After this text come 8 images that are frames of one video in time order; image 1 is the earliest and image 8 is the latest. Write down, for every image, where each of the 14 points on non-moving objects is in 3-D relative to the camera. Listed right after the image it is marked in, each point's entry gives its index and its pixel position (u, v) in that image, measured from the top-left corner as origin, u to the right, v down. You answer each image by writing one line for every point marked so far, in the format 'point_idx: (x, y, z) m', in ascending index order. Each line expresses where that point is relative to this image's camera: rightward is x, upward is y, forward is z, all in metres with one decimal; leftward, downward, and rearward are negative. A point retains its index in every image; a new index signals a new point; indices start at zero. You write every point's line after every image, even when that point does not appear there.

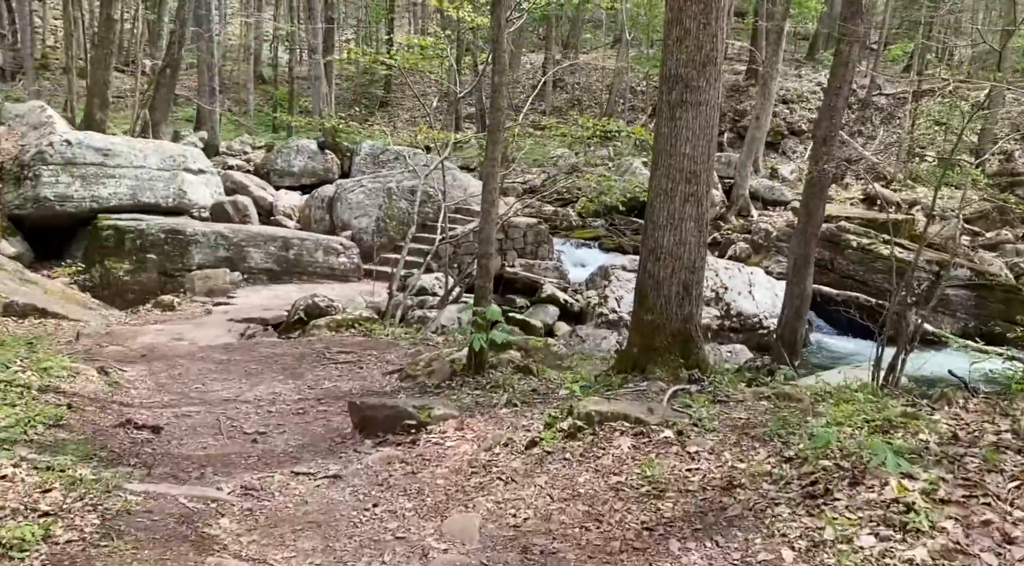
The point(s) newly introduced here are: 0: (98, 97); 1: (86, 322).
0: (-7.3, +3.3, +16.4) m
1: (-5.2, -0.5, +11.3) m
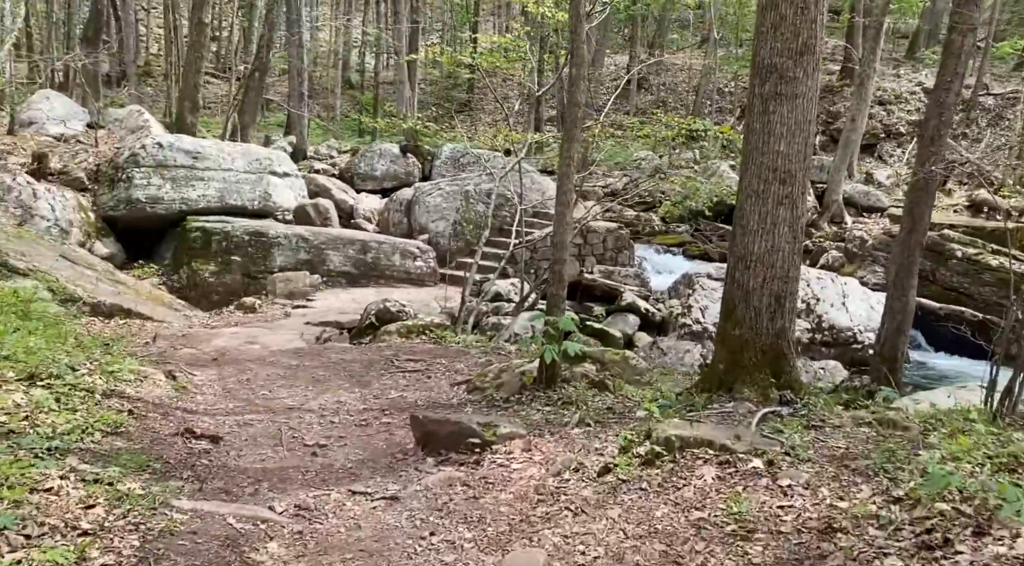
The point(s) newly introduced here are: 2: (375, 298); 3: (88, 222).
0: (-5.8, +3.3, +16.7) m
1: (-4.2, -0.5, +11.4) m
2: (-2.0, -0.2, +13.6) m
3: (-6.4, +0.9, +14.3) m
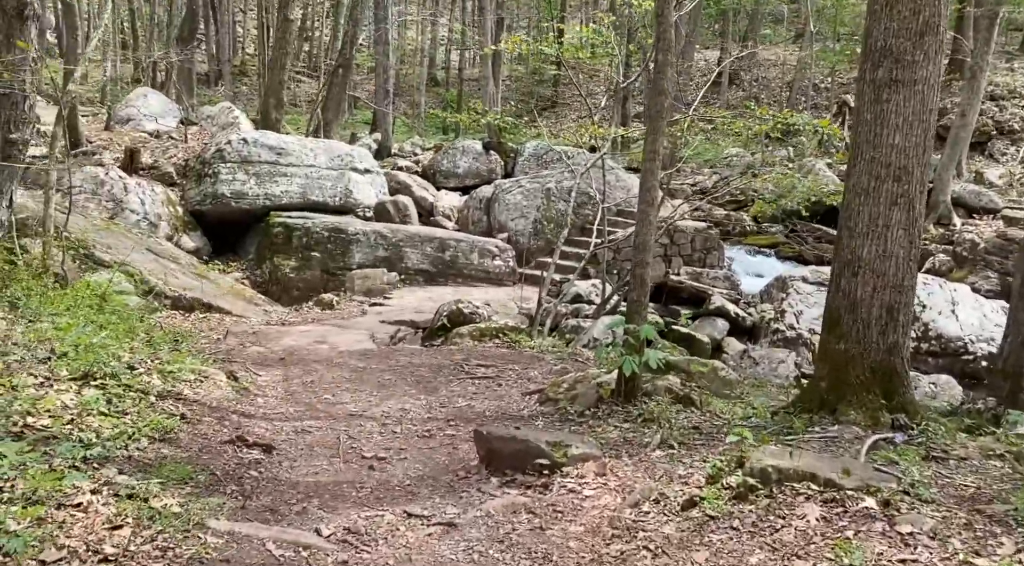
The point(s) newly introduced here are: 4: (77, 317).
0: (-4.3, +3.4, +16.8) m
1: (-3.3, -0.4, +11.4) m
2: (-0.9, -0.2, +13.3) m
3: (-5.2, +1.0, +14.4) m
4: (-3.3, -0.2, +7.0) m
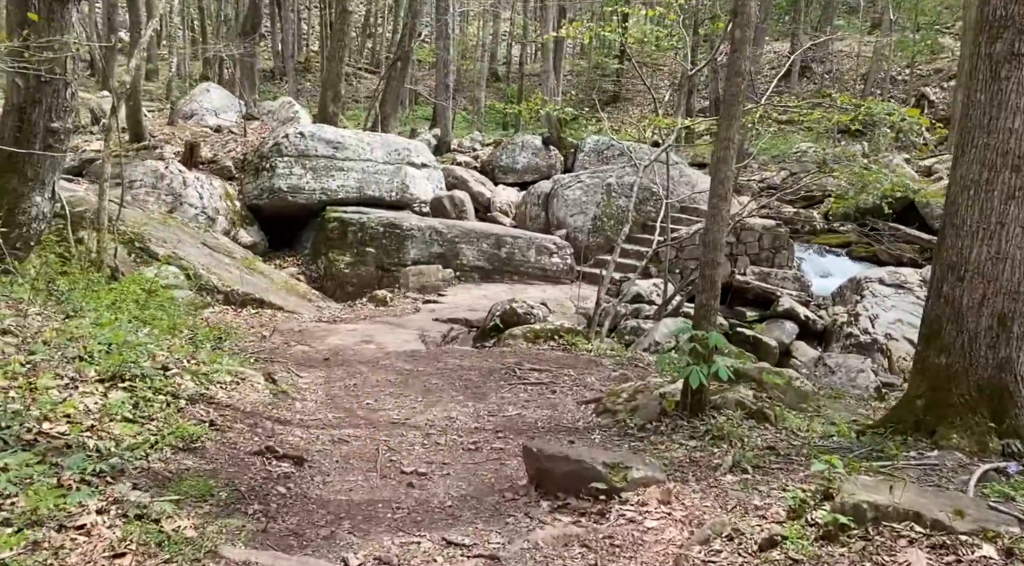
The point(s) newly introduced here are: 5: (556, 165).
0: (-3.2, +3.5, +16.6) m
1: (-2.6, -0.4, +11.2) m
2: (-0.1, -0.2, +12.9) m
3: (-4.3, +1.1, +14.4) m
4: (-2.9, -0.2, +6.8) m
5: (+0.9, +2.5, +19.9) m
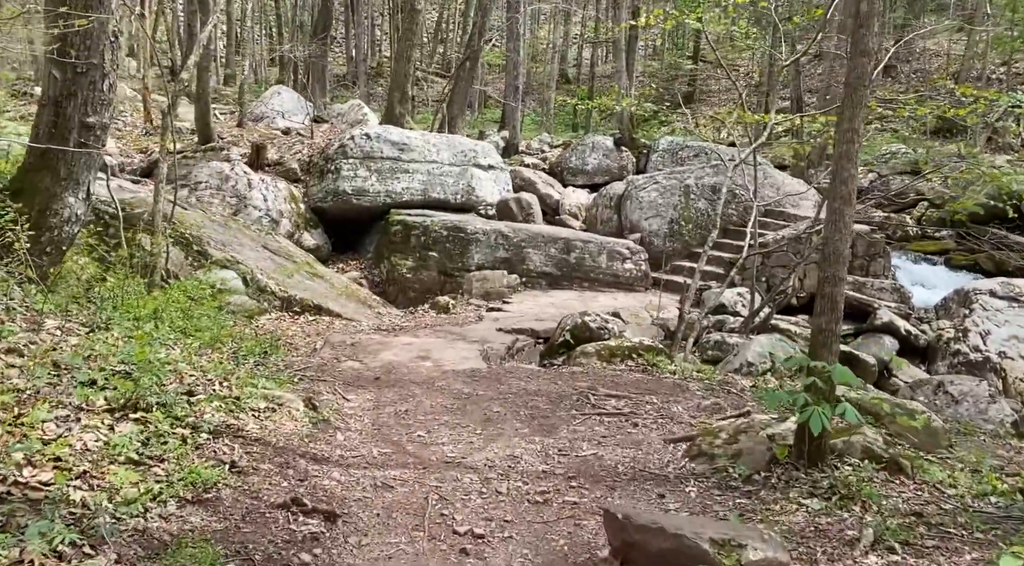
0: (-2.0, +3.4, +16.1) m
1: (-1.8, -0.4, +10.6) m
2: (+0.9, -0.3, +12.2) m
3: (-3.2, +1.0, +13.9) m
4: (-2.4, -0.3, +6.3) m
5: (+2.4, +2.4, +19.1) m
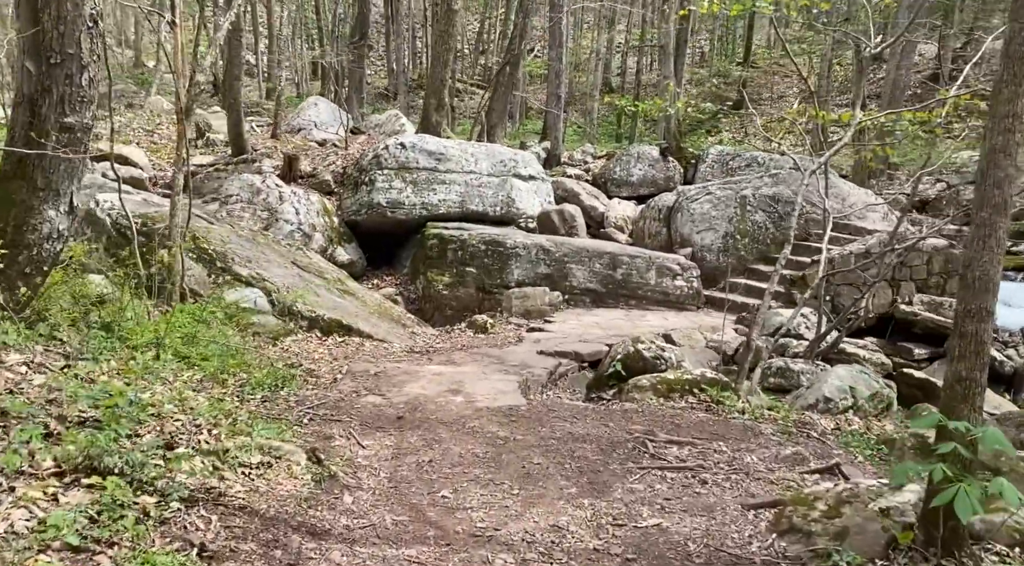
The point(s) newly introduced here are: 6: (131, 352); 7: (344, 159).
0: (-1.3, +3.1, +15.5) m
1: (-1.3, -0.6, +9.9) m
2: (+1.4, -0.5, +11.4) m
3: (-2.6, +0.8, +13.3) m
4: (-2.1, -0.4, +5.6) m
5: (+3.2, +2.1, +18.2) m
6: (-2.2, -0.4, +5.4) m
7: (-2.8, +2.1, +15.6) m
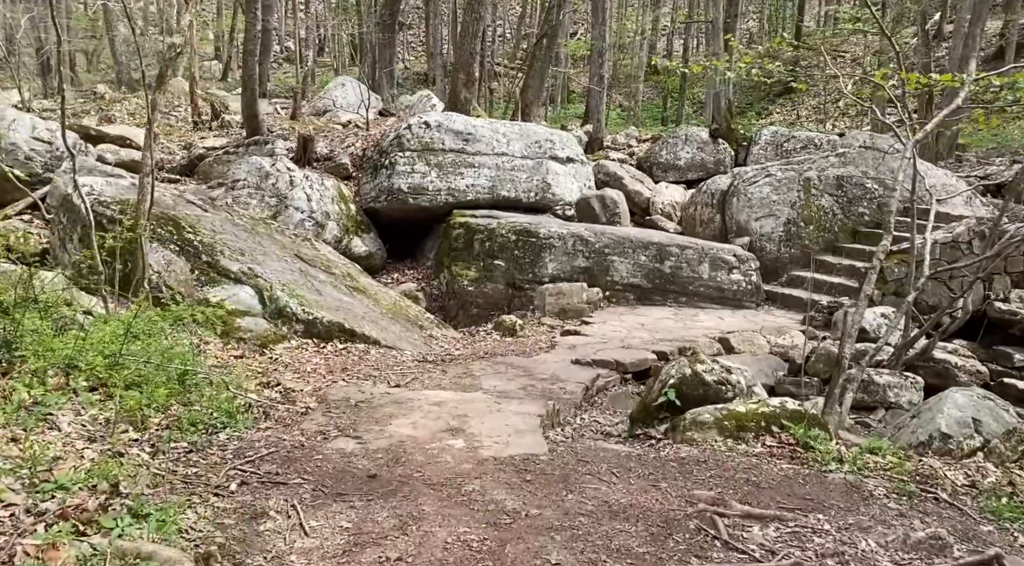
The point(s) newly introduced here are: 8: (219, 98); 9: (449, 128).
0: (-0.8, +3.2, +14.1) m
1: (-1.0, -0.6, +8.6) m
2: (+1.7, -0.4, +9.9) m
3: (-2.2, +0.9, +12.0) m
4: (-2.1, -0.4, +4.3) m
5: (+3.9, +2.2, +16.6) m
6: (-2.1, -0.4, +4.1) m
7: (-2.3, +2.2, +14.3) m
8: (-6.0, +3.8, +18.9) m
9: (-0.9, +2.1, +12.6) m
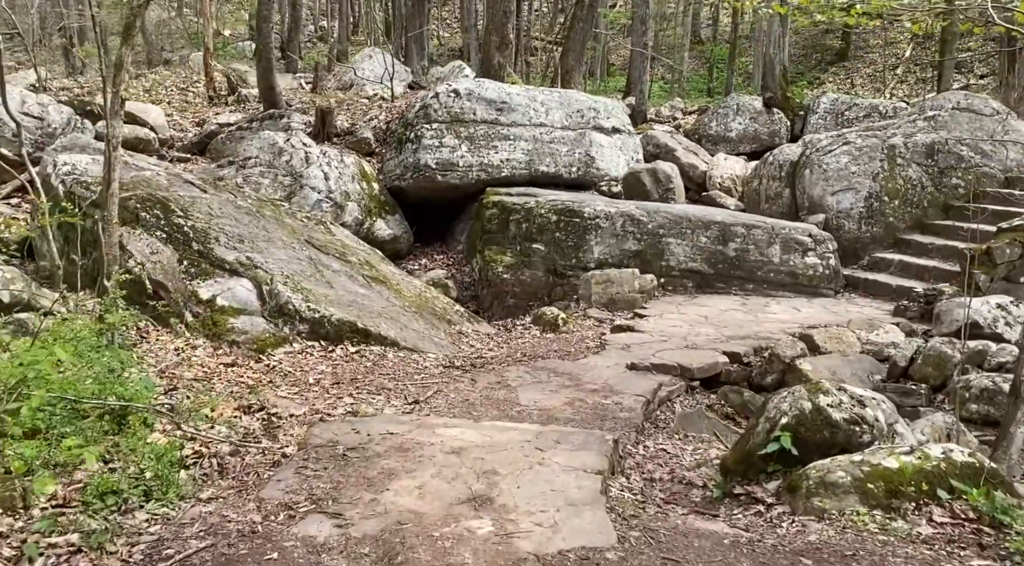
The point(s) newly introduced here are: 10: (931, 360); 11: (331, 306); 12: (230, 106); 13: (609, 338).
0: (-0.2, +3.4, +12.8) m
1: (-0.7, -0.5, +7.4) m
2: (+2.1, -0.3, +8.6) m
3: (-1.7, +1.0, +10.8) m
4: (-1.9, -0.5, +3.1) m
5: (+4.5, +2.5, +15.1) m
6: (-2.0, -0.4, +2.9) m
7: (-1.7, +2.4, +13.0) m
8: (-5.3, +4.1, +17.8) m
9: (-0.4, +2.3, +11.2) m
10: (+3.0, -0.6, +6.7) m
11: (-1.4, -0.2, +7.3) m
12: (-4.6, +2.9, +15.1) m
13: (+0.8, -0.5, +7.7) m
